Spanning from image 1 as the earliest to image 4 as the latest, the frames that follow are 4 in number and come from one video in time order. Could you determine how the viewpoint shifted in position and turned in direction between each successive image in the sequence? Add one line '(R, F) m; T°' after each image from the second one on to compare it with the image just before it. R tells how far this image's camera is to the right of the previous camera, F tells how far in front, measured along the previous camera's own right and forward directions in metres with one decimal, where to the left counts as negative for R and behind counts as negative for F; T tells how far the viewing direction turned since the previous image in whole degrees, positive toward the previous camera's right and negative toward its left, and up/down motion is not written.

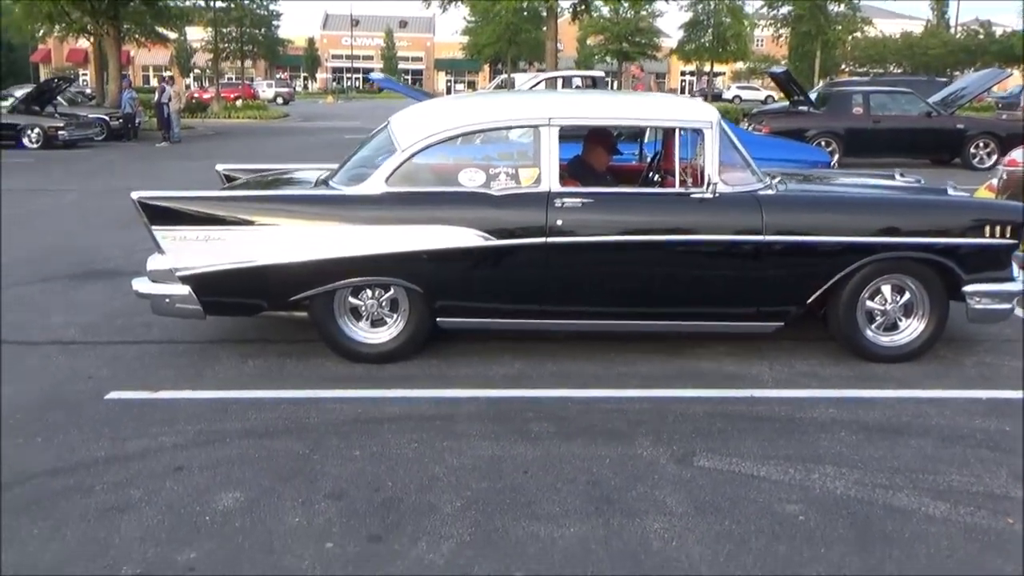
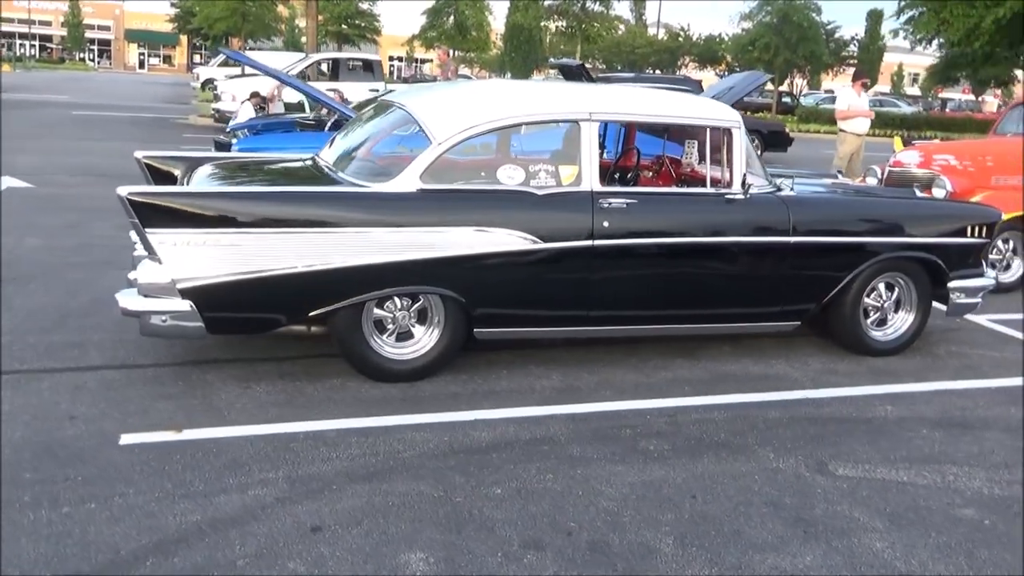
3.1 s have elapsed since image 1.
(-1.8, +0.7) m; +18°
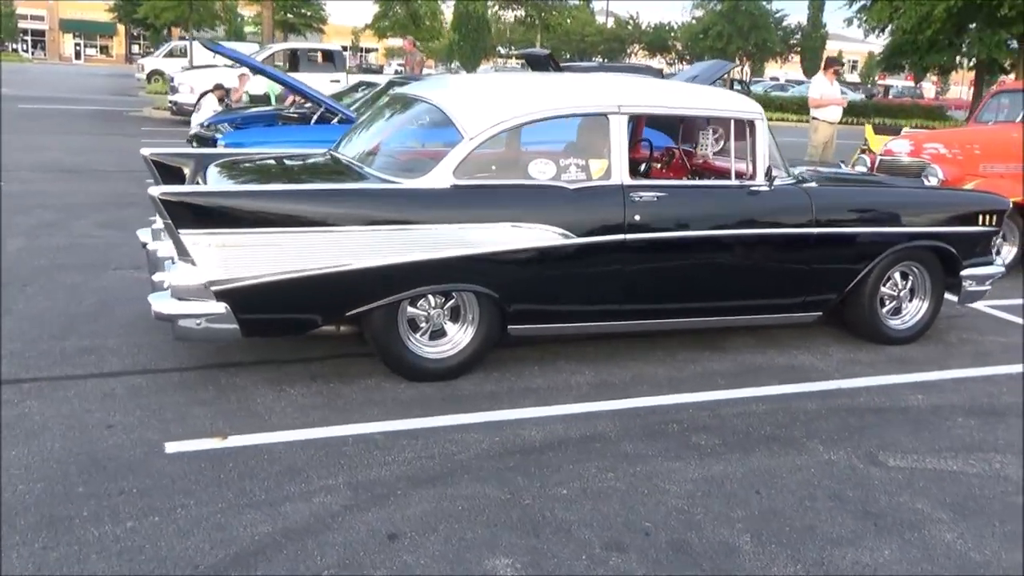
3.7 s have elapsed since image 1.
(-0.5, +0.1) m; +3°
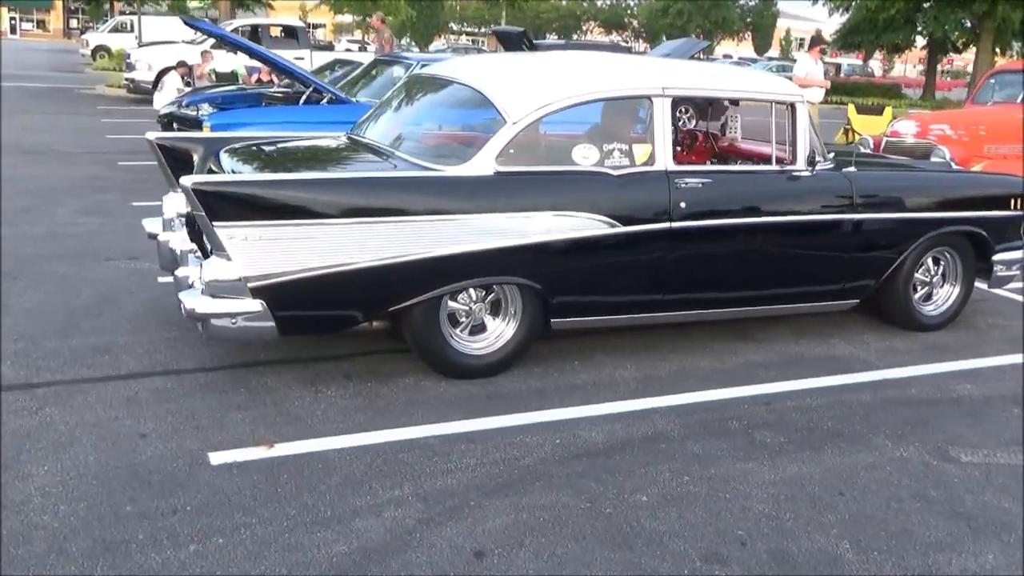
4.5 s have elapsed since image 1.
(-0.5, +0.2) m; +3°
